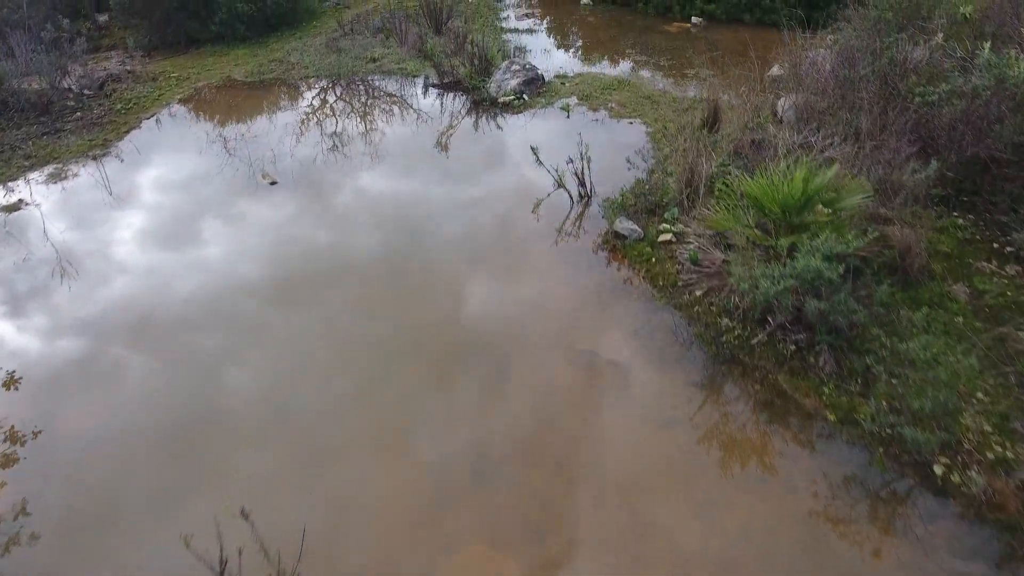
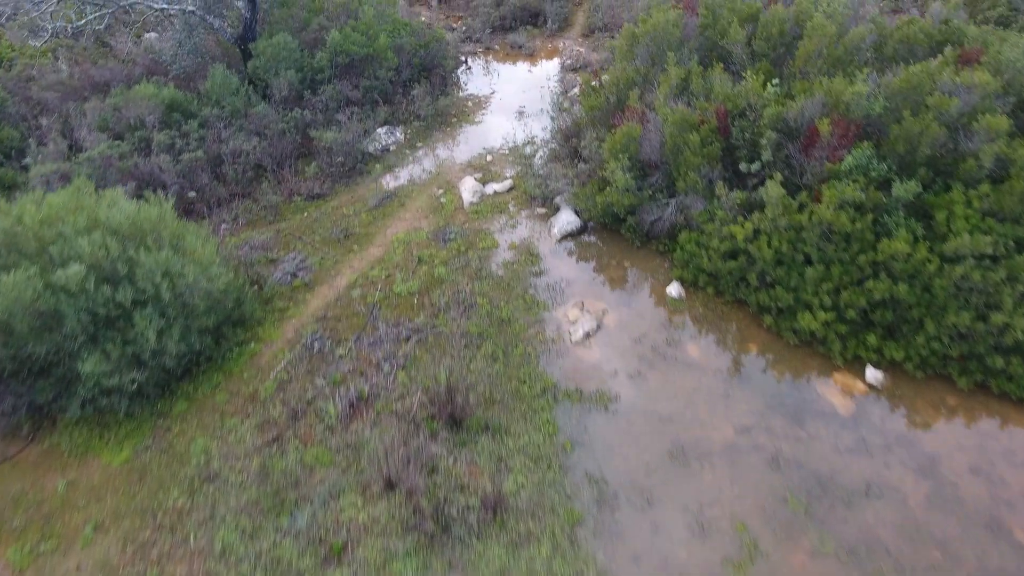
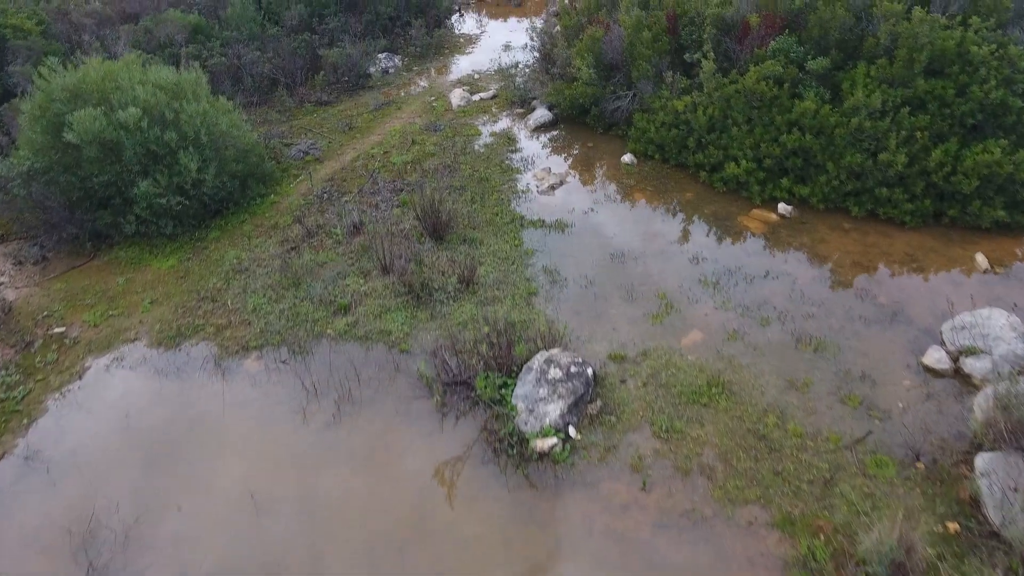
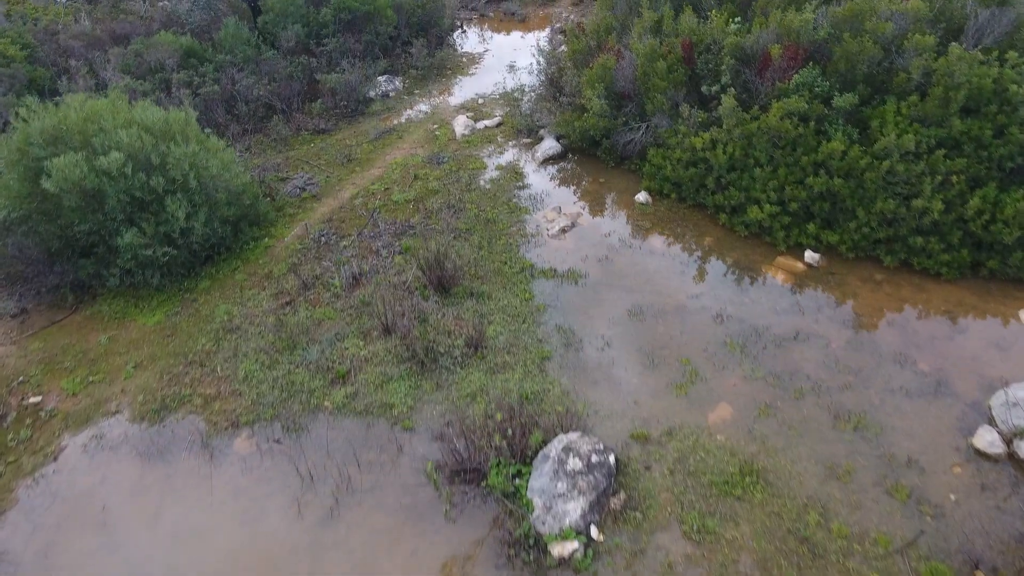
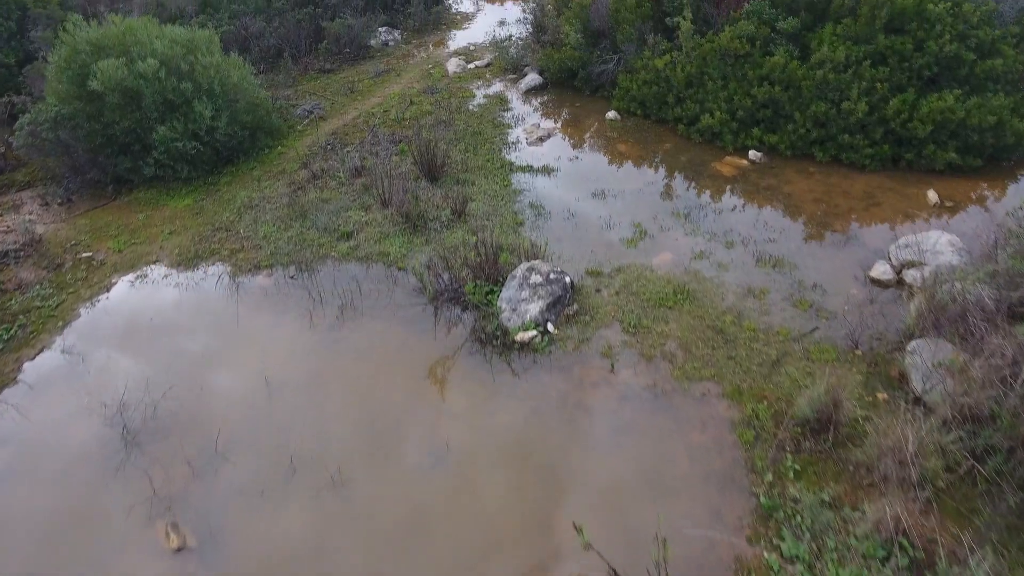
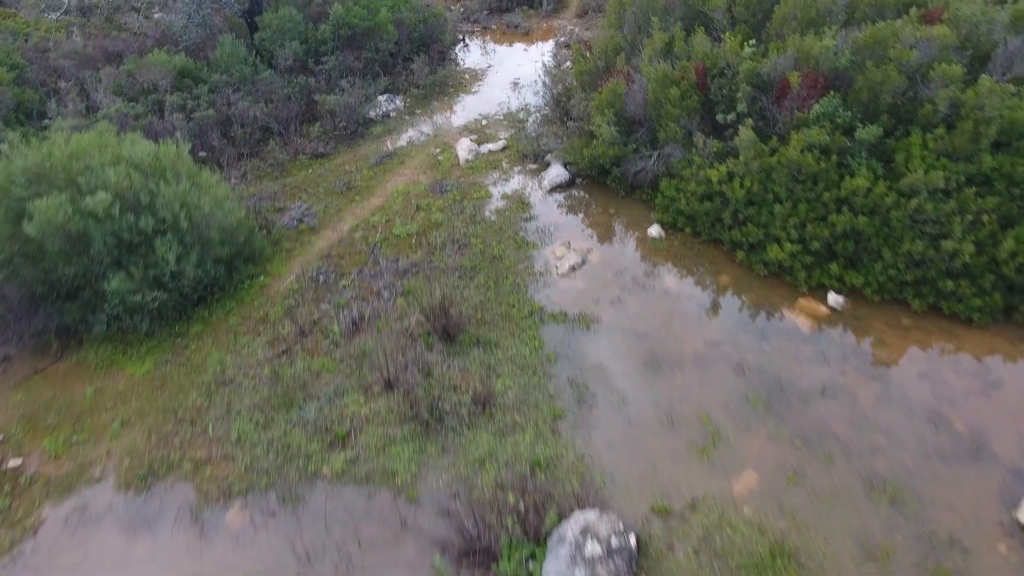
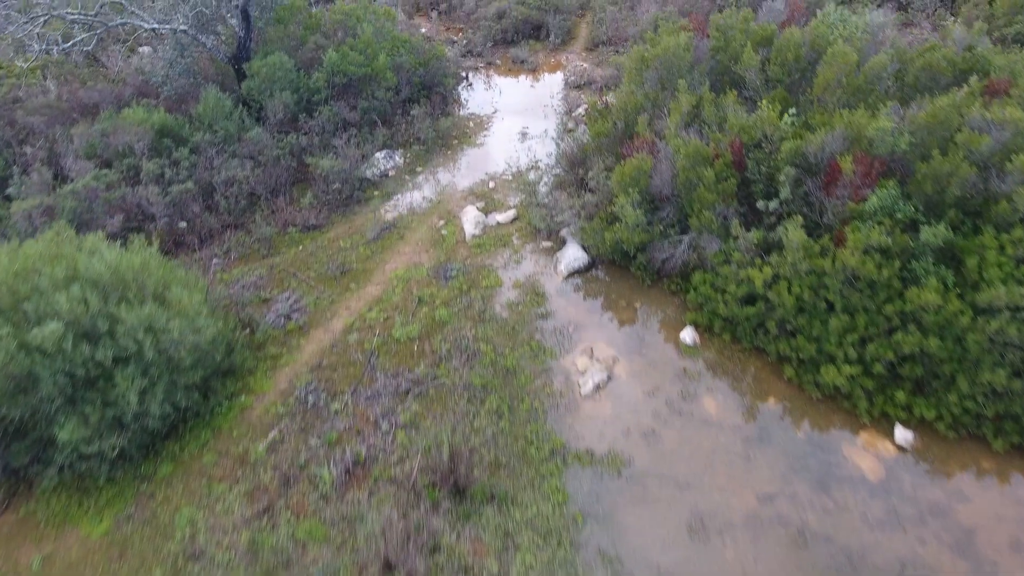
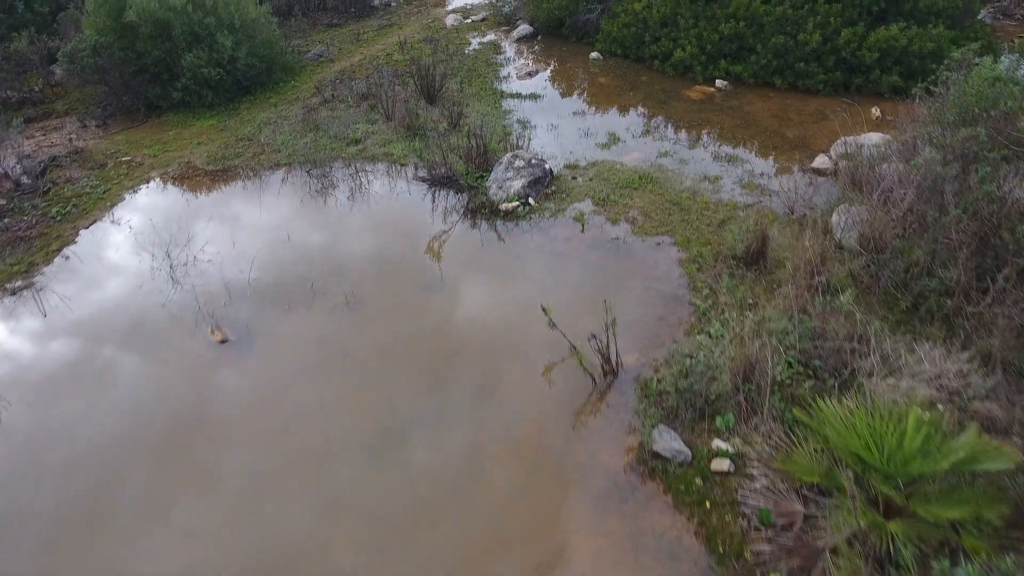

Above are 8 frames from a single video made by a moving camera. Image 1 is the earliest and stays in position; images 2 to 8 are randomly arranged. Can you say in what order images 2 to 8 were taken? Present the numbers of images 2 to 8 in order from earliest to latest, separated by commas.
8, 5, 3, 4, 6, 2, 7
